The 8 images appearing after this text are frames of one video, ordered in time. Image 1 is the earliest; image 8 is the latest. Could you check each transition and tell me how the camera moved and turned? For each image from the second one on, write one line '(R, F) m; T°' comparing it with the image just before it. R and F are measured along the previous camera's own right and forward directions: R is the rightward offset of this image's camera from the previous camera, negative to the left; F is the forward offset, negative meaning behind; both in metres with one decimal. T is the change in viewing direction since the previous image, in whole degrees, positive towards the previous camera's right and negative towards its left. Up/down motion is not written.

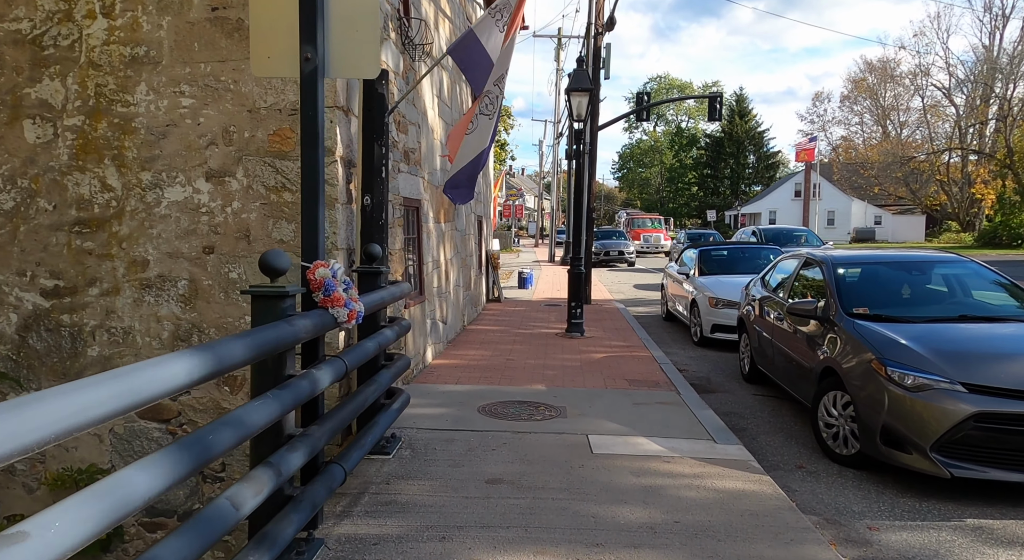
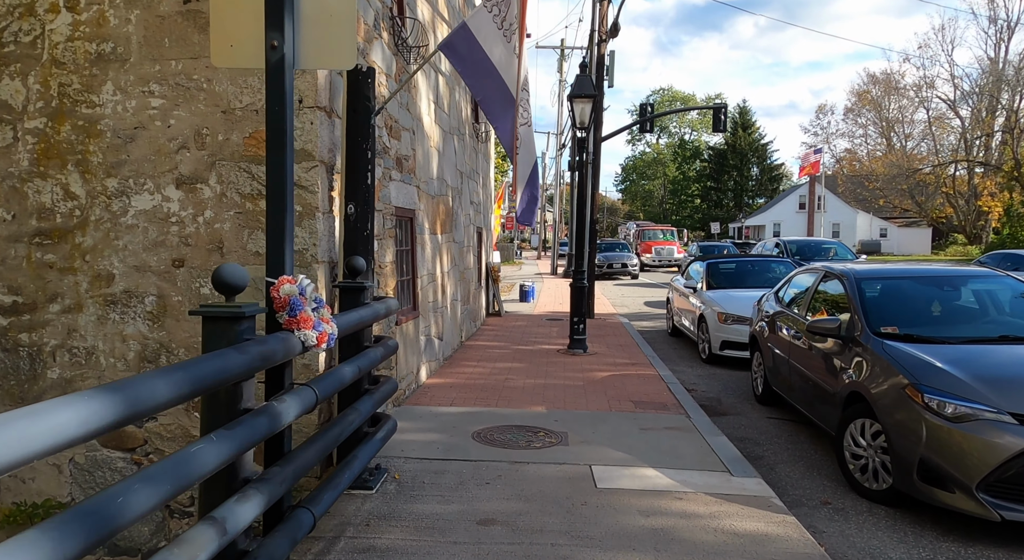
(0.0, +0.5) m; 0°
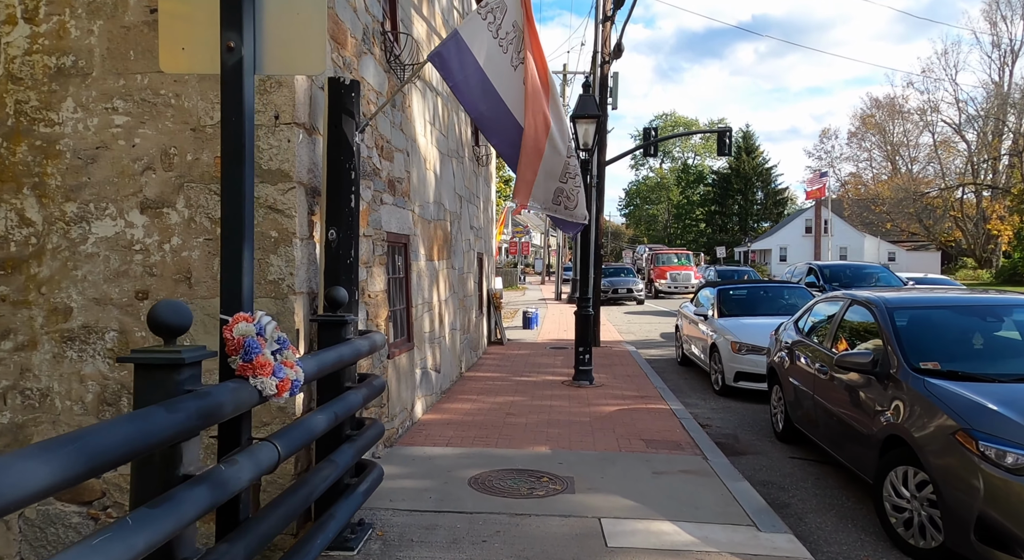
(0.0, +0.5) m; 0°
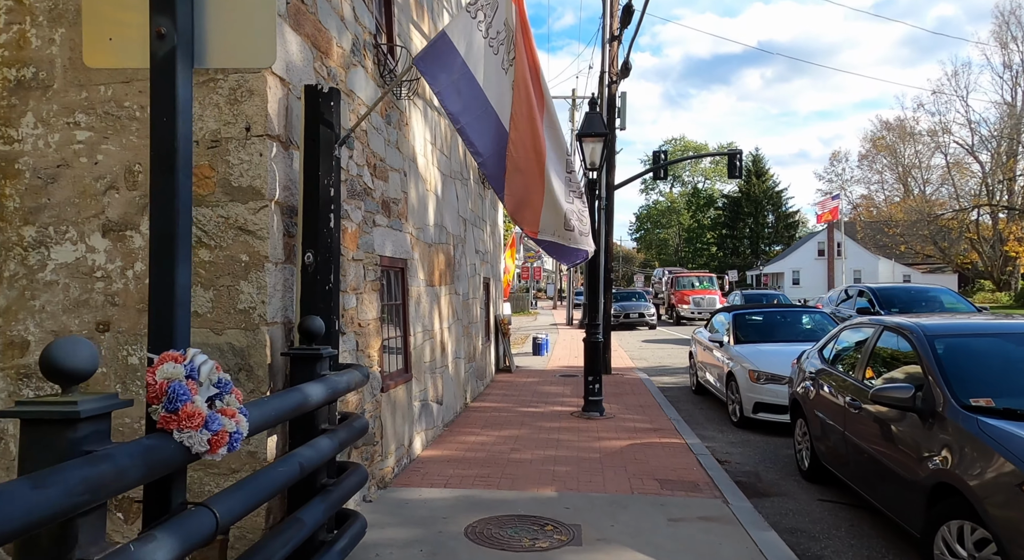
(+0.1, +0.5) m; -1°
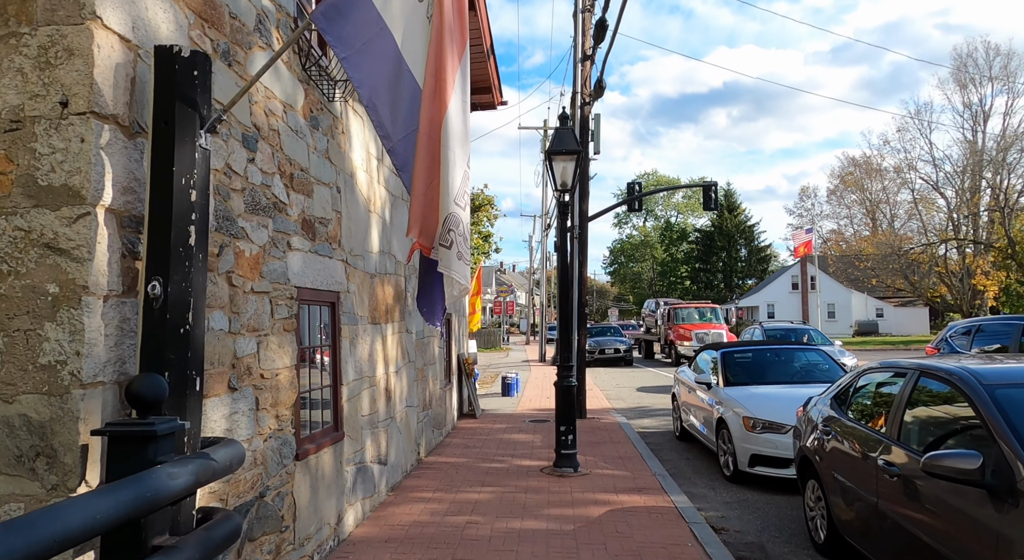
(+0.2, +1.2) m; +2°
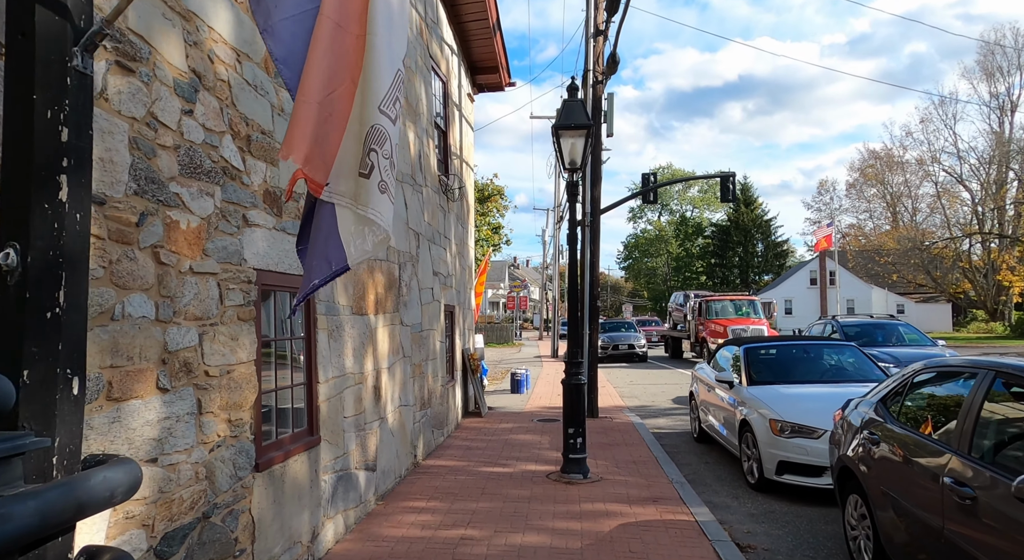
(+0.1, +0.8) m; -1°
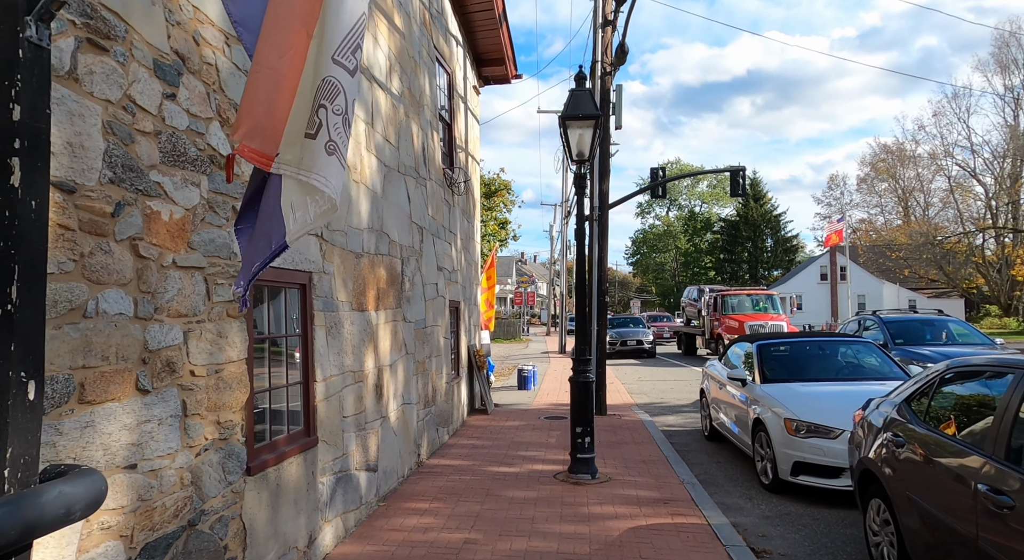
(0.0, +0.2) m; -1°
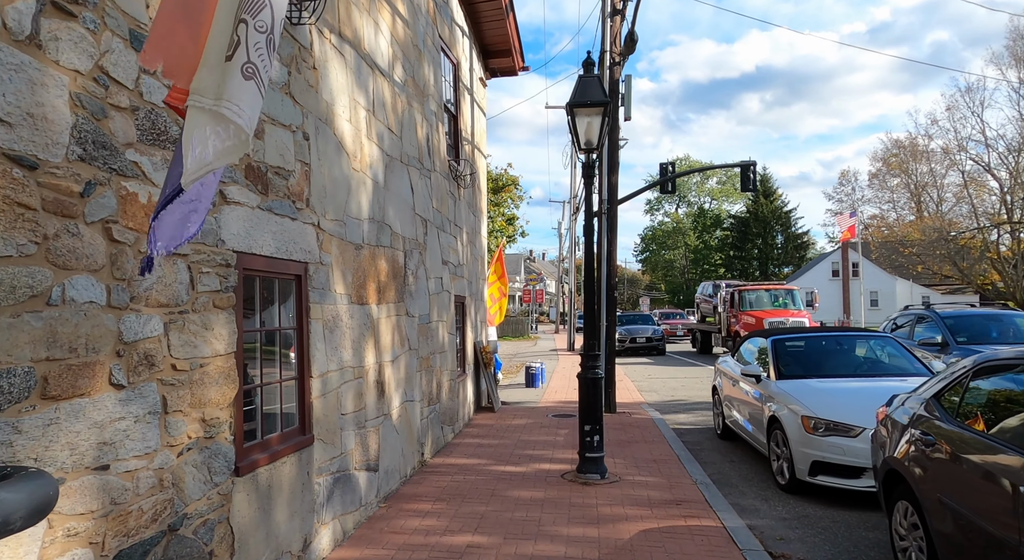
(0.0, +0.2) m; -1°
